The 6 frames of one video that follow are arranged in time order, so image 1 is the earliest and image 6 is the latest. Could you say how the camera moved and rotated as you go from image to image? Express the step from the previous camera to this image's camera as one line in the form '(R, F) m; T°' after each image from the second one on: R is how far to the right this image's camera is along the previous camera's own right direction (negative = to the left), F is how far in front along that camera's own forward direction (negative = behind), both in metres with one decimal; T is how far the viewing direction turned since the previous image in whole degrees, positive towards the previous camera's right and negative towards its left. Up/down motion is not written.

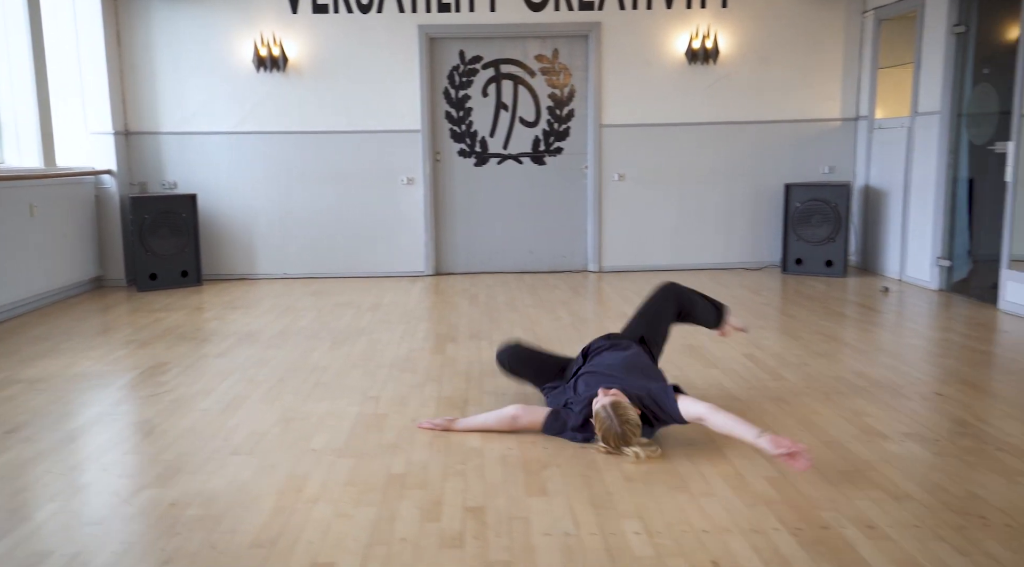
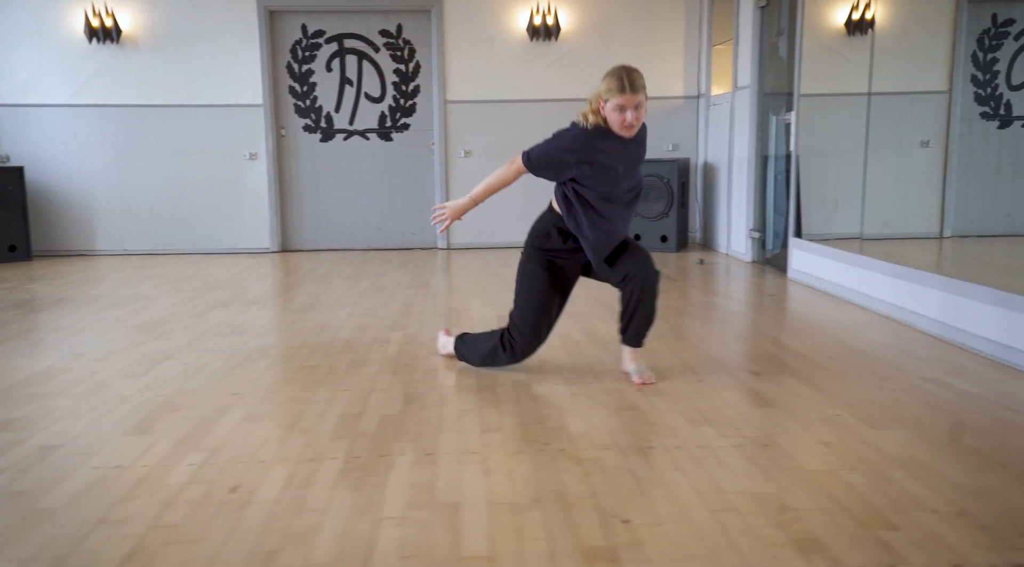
(+1.1, 0.0) m; +2°
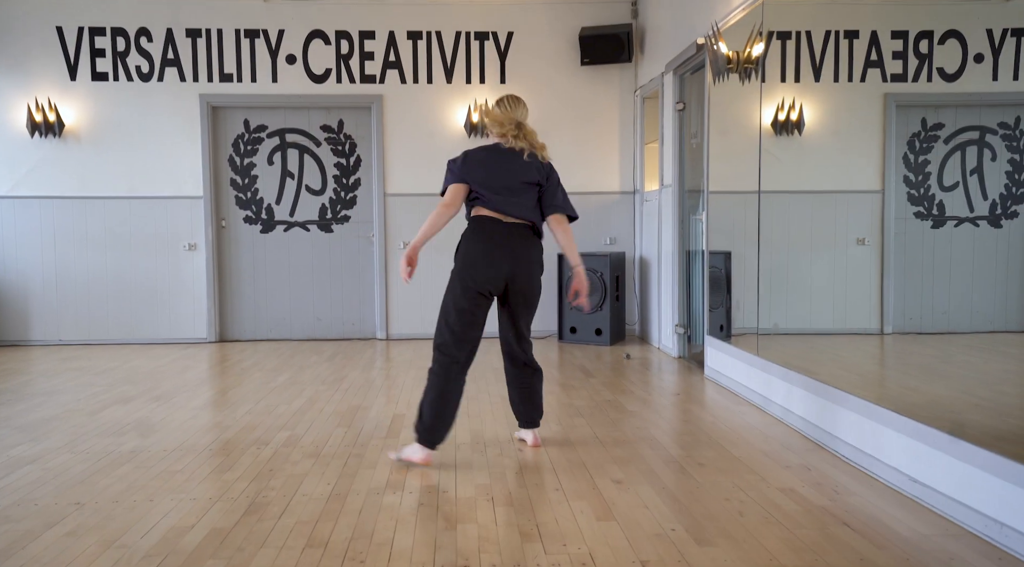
(+0.5, 0.0) m; +1°
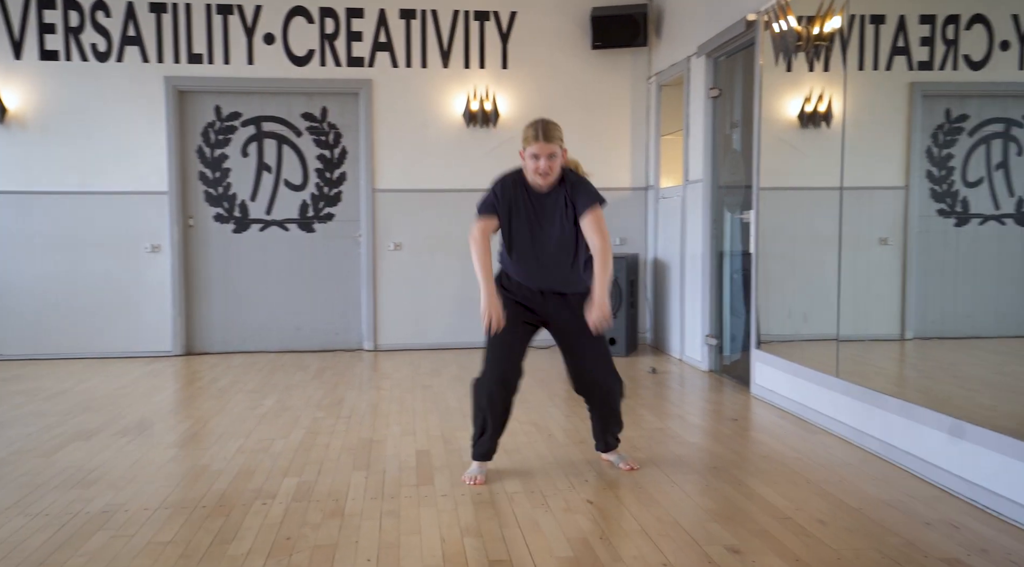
(-0.4, +0.6) m; +3°
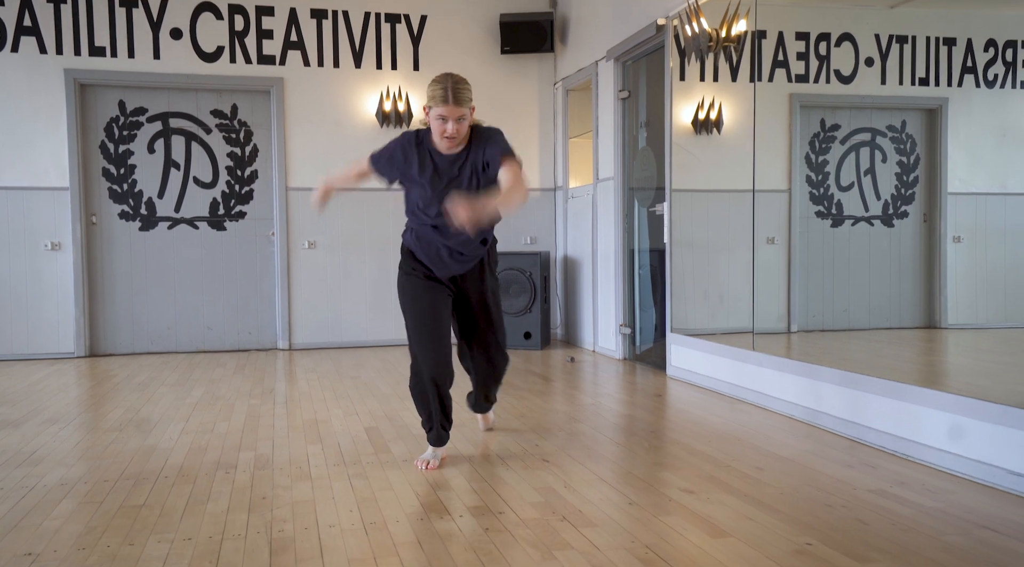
(-0.3, -0.2) m; +8°
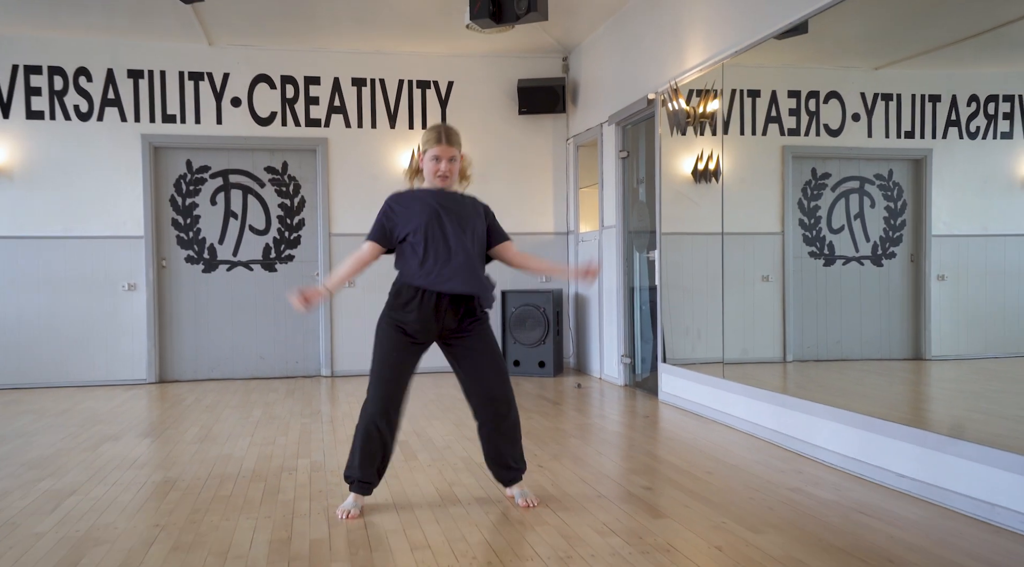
(+0.1, -0.8) m; -2°
